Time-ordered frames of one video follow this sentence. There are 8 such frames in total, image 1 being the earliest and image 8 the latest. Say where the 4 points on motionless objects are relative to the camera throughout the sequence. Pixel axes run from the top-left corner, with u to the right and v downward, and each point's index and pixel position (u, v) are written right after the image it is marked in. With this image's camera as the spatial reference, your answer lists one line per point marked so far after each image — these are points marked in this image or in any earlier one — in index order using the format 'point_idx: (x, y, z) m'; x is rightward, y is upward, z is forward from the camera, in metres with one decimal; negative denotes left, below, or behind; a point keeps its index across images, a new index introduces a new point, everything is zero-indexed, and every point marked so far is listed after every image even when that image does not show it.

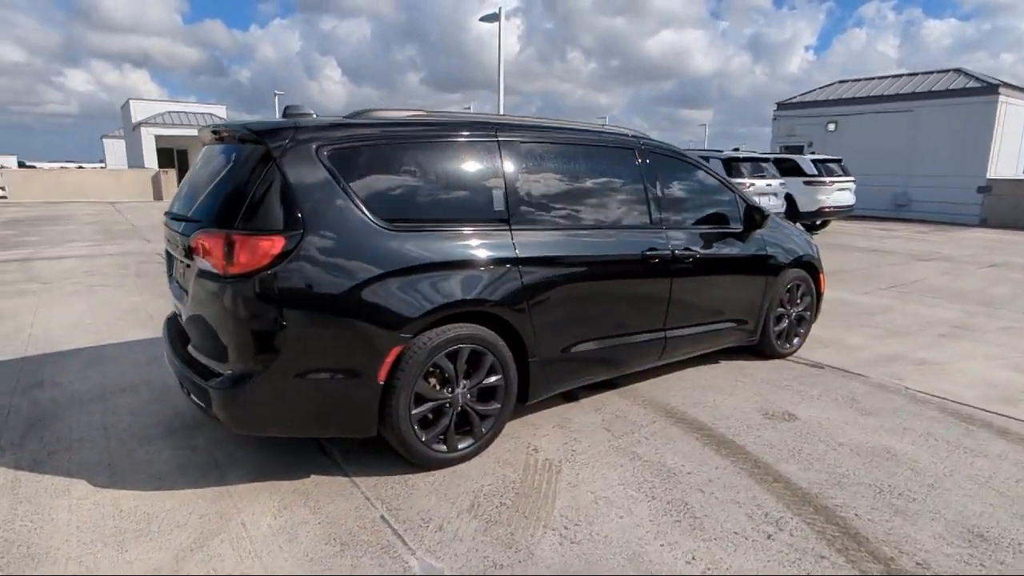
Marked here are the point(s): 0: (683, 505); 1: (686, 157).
0: (+0.8, -1.0, +2.9) m
1: (+1.2, +0.9, +4.3) m
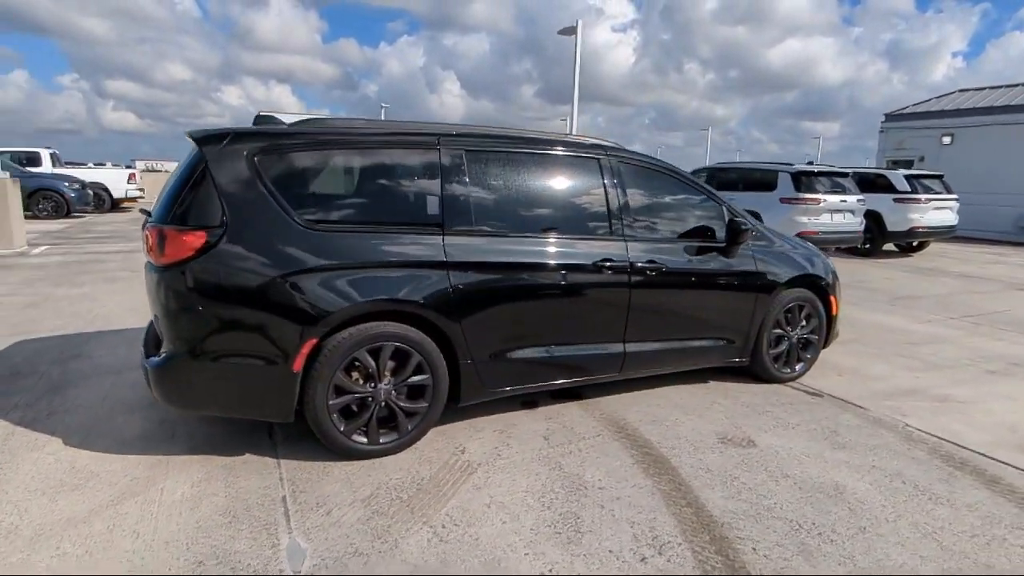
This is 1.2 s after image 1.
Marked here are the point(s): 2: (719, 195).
0: (+0.3, -1.1, +2.8) m
1: (+1.0, +0.8, +4.2) m
2: (+1.4, +0.7, +4.4) m
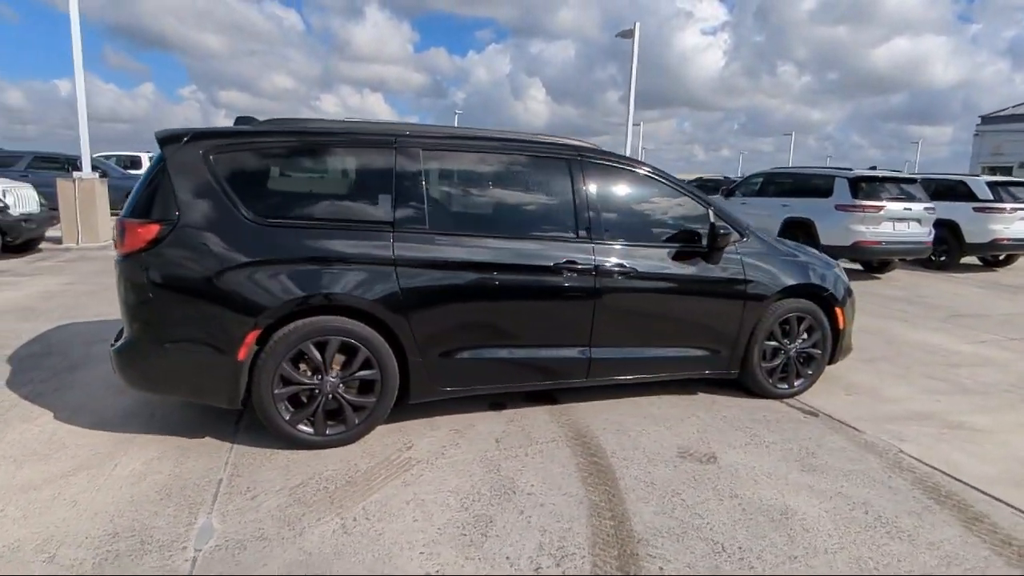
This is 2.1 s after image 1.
0: (-0.1, -1.0, +2.7) m
1: (+0.9, +0.8, +4.1) m
2: (+1.2, +0.6, +4.2) m
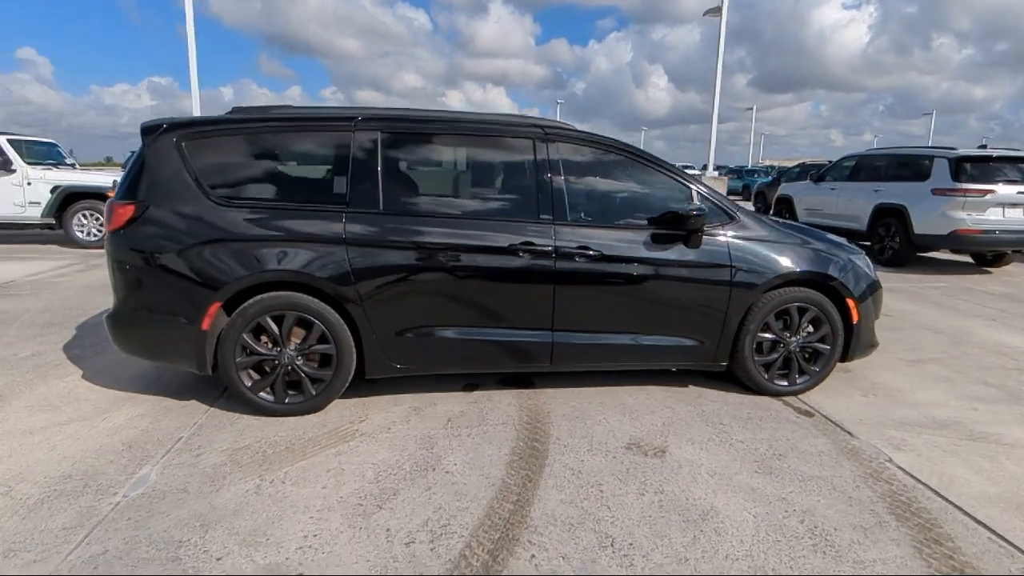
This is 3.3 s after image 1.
0: (-0.6, -0.9, +2.8) m
1: (+0.7, +0.9, +3.9) m
2: (+1.1, +0.7, +3.9) m
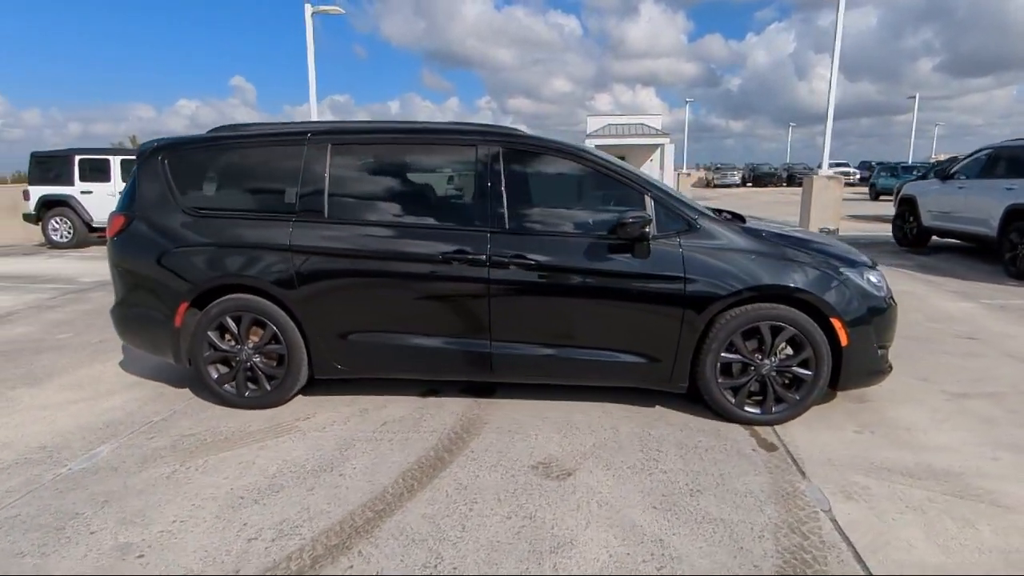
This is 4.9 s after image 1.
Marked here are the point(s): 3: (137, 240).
0: (-1.1, -1.0, +2.9) m
1: (+0.4, +0.8, +3.7) m
2: (+0.8, +0.6, +3.6) m
3: (-2.4, +0.3, +3.9) m
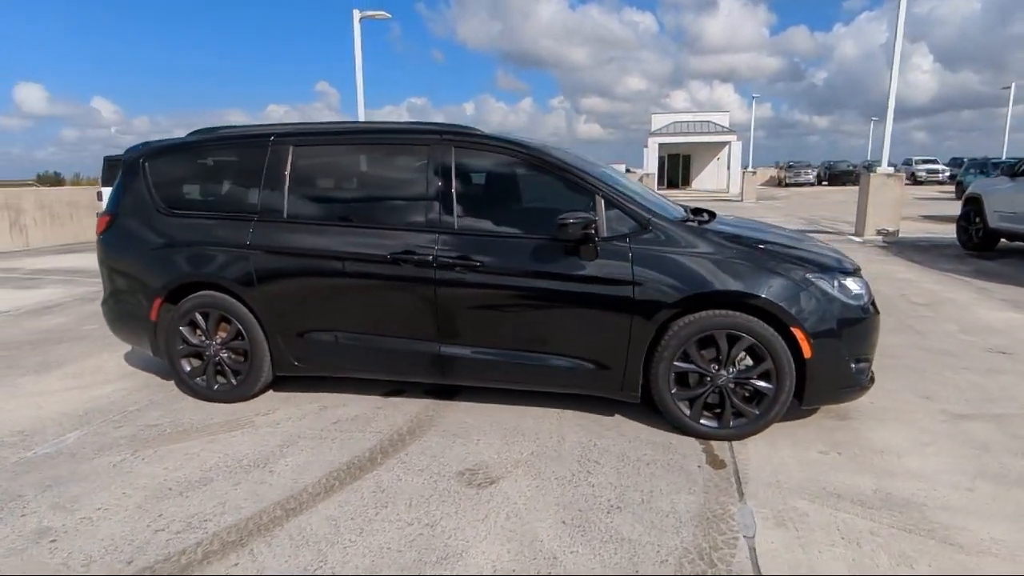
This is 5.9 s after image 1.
0: (-1.5, -1.0, +3.0) m
1: (+0.1, +0.8, +3.6) m
2: (+0.5, +0.6, +3.5) m
3: (-2.6, +0.3, +4.1) m
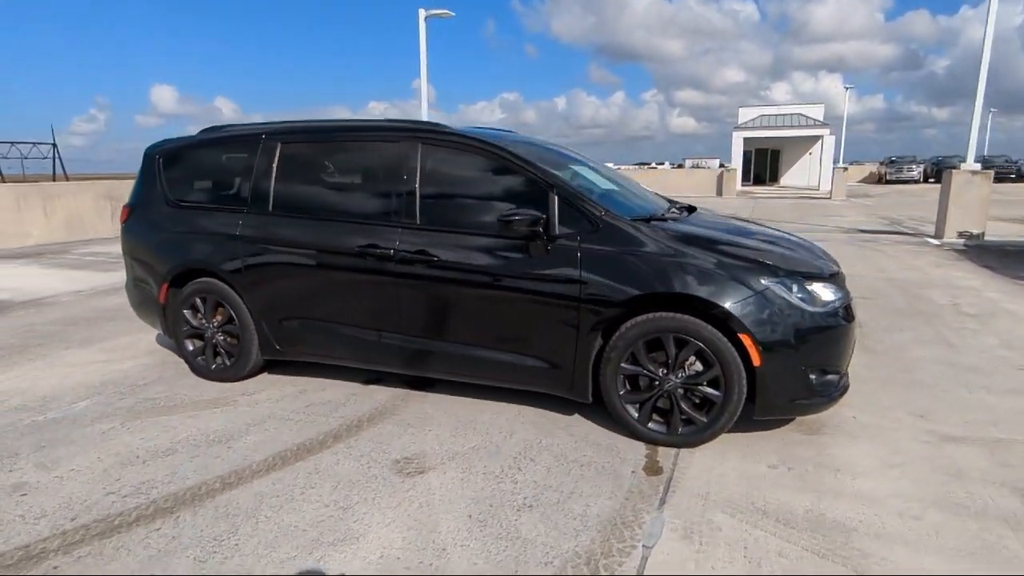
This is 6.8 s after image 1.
0: (-1.8, -0.9, +3.2) m
1: (-0.1, +0.8, +3.6) m
2: (+0.3, +0.6, +3.4) m
3: (-2.7, +0.5, +4.5) m
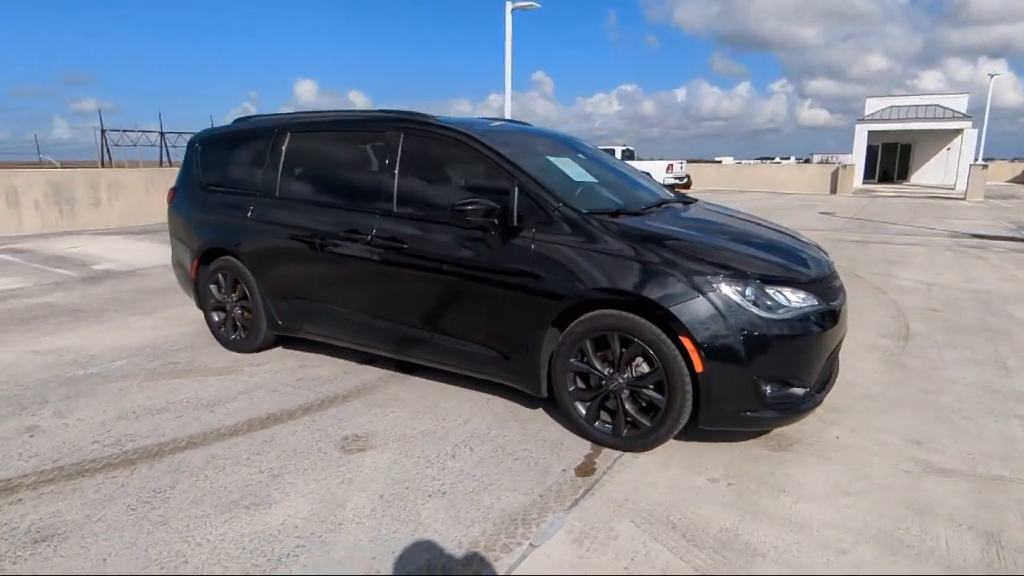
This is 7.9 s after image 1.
0: (-2.1, -0.7, +3.6) m
1: (-0.2, +0.9, +3.6) m
2: (+0.1, +0.7, +3.4) m
3: (-2.7, +0.7, +5.0) m
